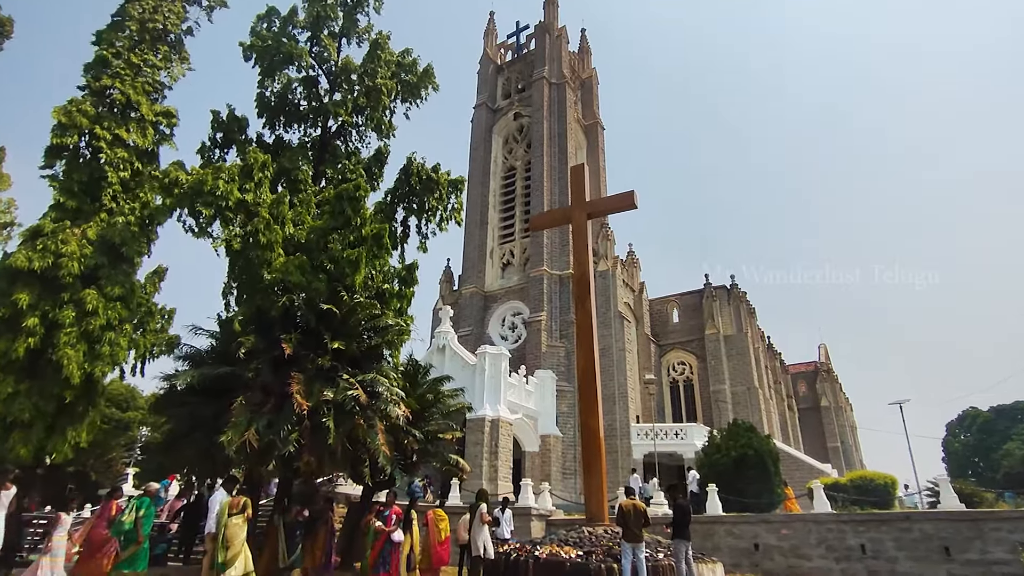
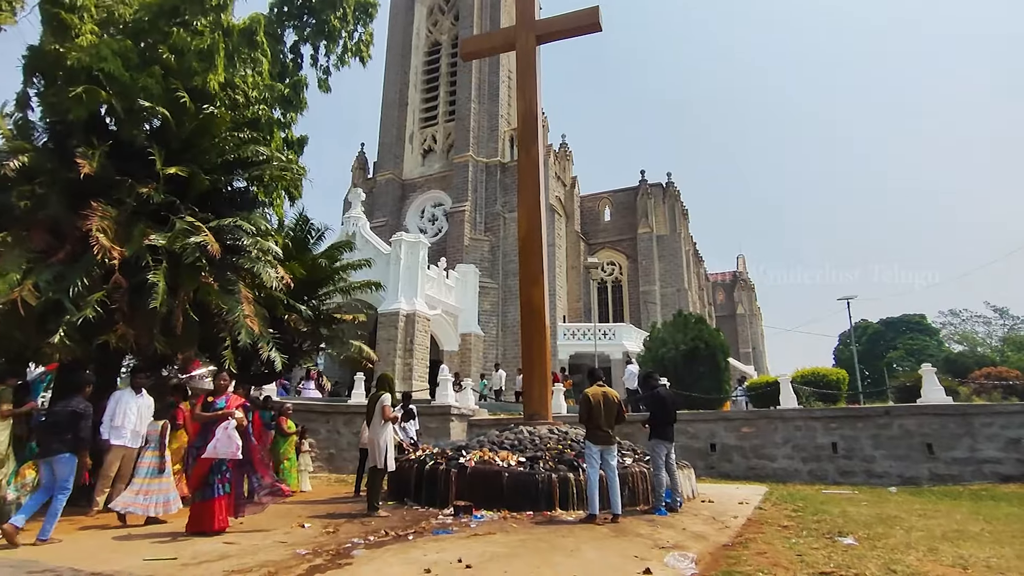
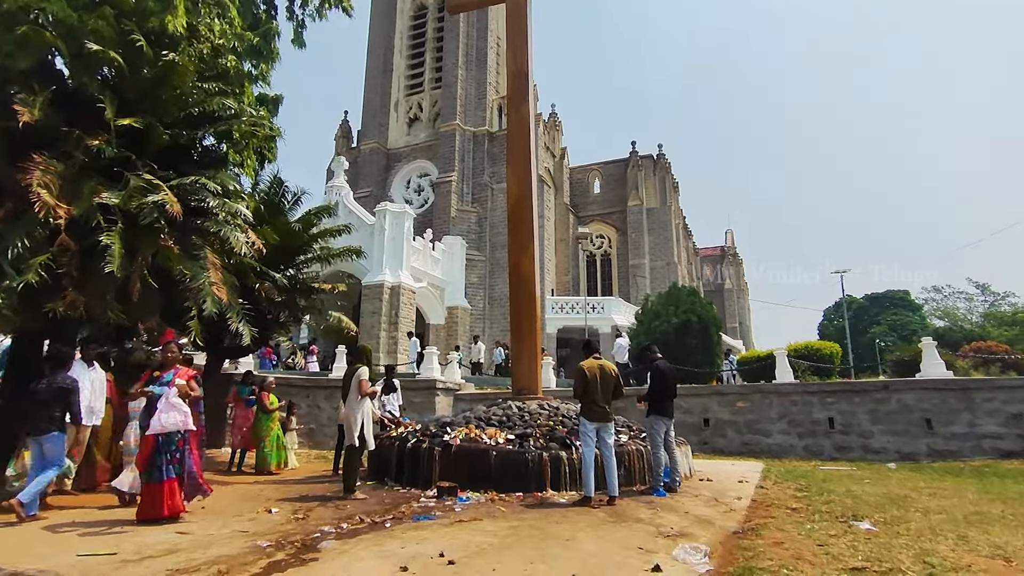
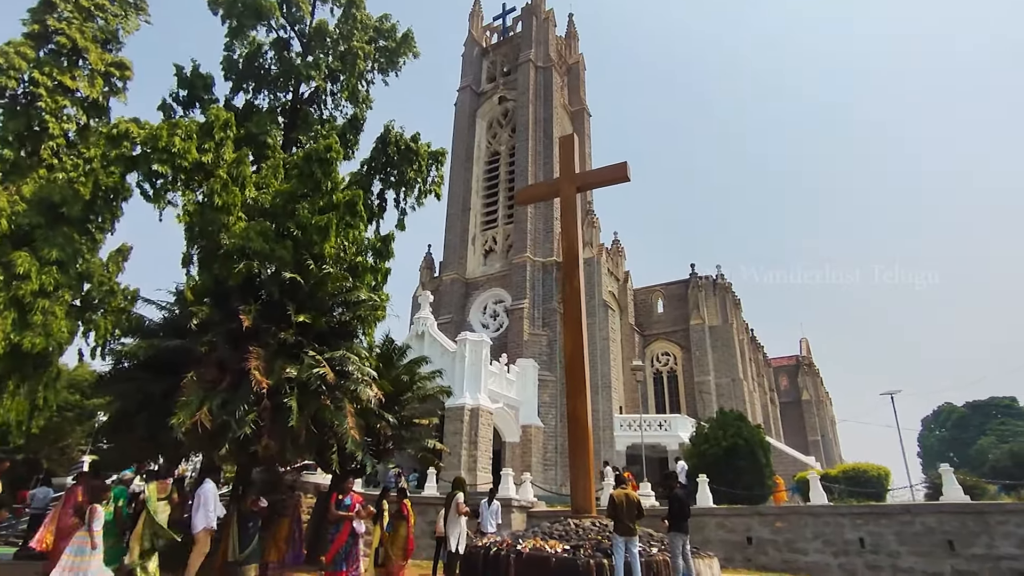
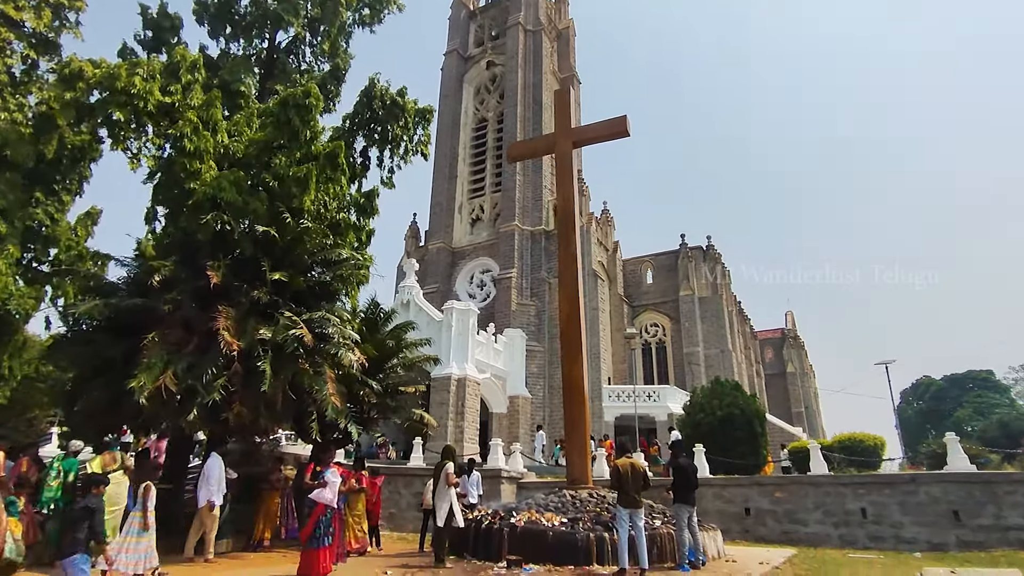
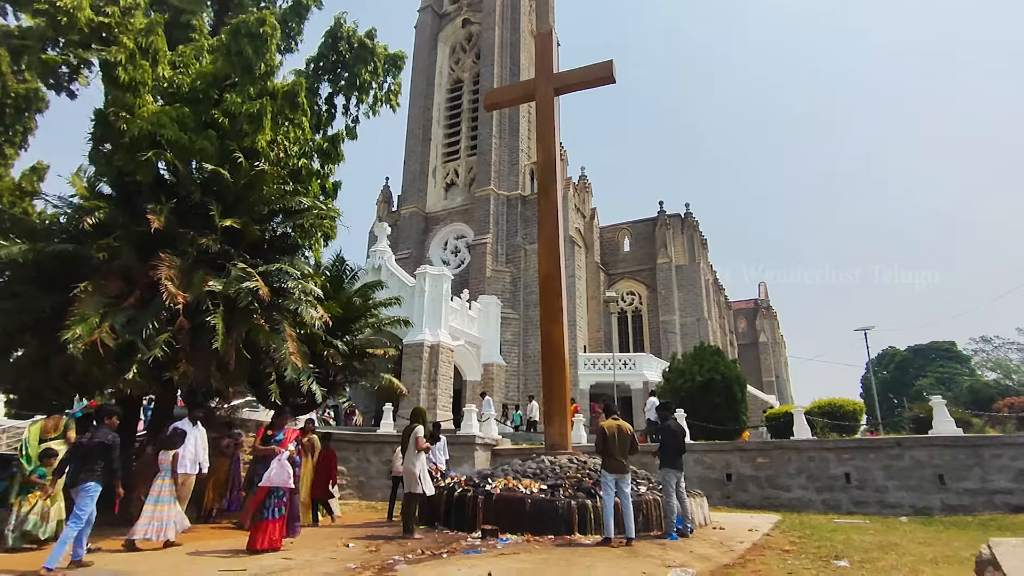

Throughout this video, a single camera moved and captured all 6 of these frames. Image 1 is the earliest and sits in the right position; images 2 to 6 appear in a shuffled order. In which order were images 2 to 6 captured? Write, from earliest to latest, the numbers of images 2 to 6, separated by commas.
4, 5, 6, 2, 3
